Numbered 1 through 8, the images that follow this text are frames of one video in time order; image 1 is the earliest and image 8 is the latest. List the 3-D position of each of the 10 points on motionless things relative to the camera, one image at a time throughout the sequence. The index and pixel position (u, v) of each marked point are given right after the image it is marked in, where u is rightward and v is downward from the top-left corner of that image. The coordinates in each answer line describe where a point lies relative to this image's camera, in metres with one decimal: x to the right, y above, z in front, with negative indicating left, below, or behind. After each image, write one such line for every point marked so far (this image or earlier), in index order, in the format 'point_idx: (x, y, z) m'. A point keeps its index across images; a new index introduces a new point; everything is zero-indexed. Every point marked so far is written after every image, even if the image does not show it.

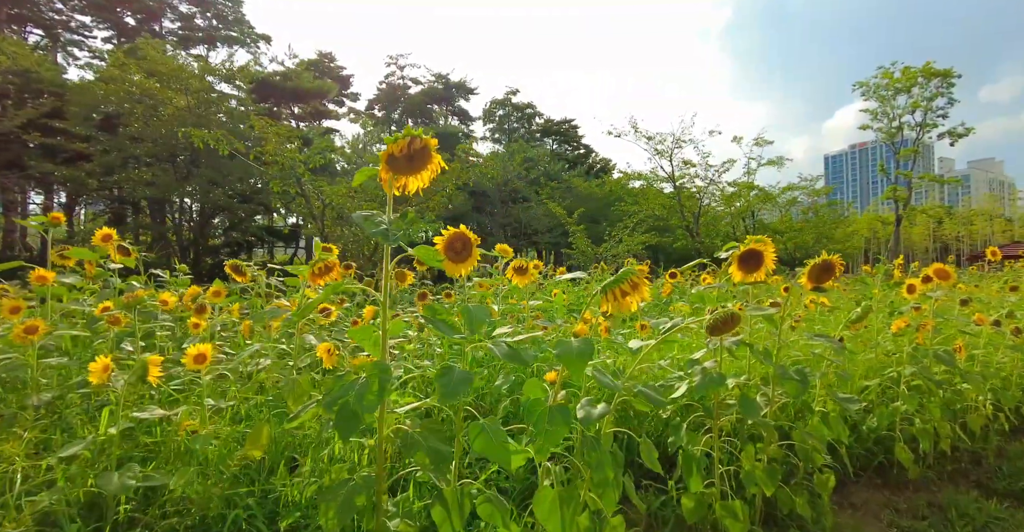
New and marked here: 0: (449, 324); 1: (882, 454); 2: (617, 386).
0: (-0.2, -0.2, +1.6) m
1: (+2.2, -1.1, +3.3) m
2: (+0.3, -0.4, +1.7) m
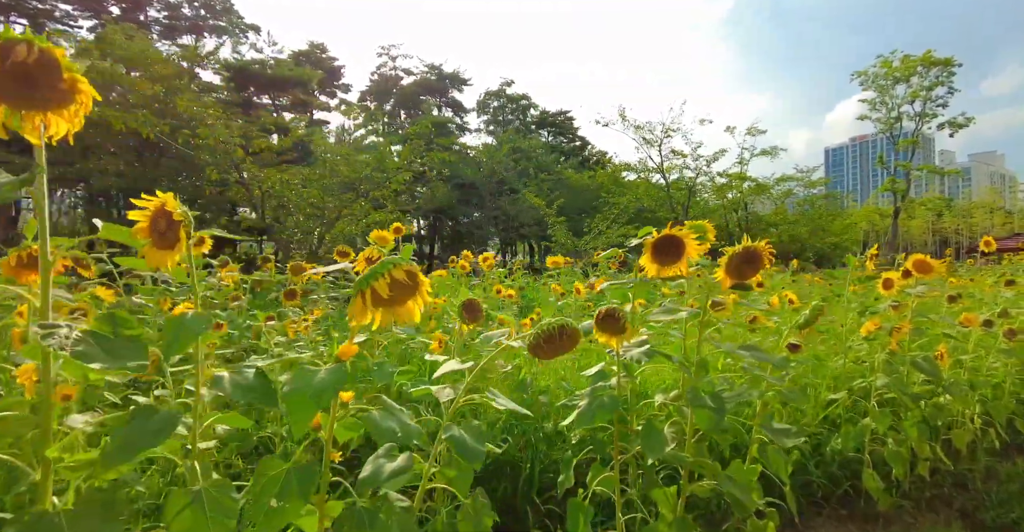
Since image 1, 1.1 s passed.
0: (-0.7, -0.1, +1.1) m
1: (+1.7, -1.1, +2.8) m
2: (-0.2, -0.3, +1.1) m
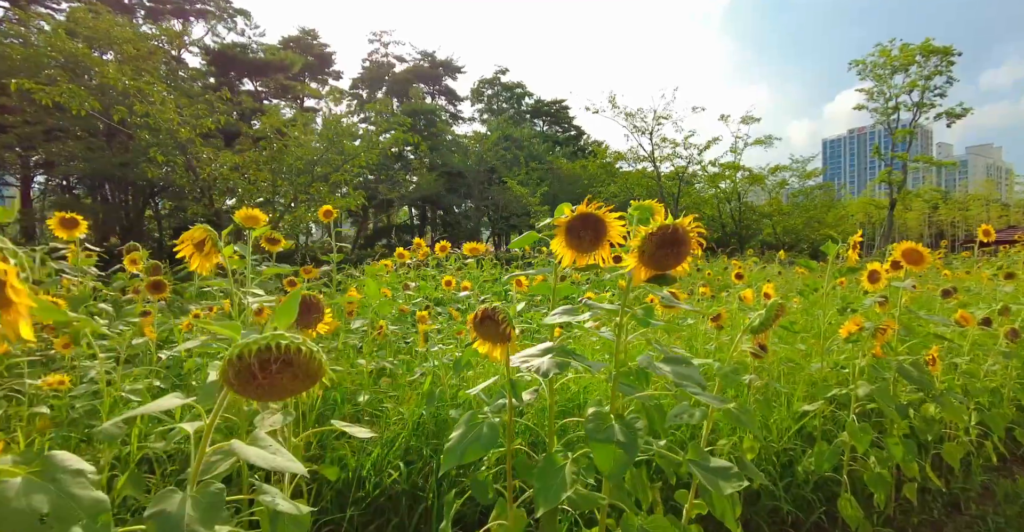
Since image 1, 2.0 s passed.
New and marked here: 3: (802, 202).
0: (-1.1, -0.1, +0.6) m
1: (+1.3, -1.0, +2.4) m
2: (-0.6, -0.3, +0.7) m
3: (+10.3, +2.3, +19.8) m
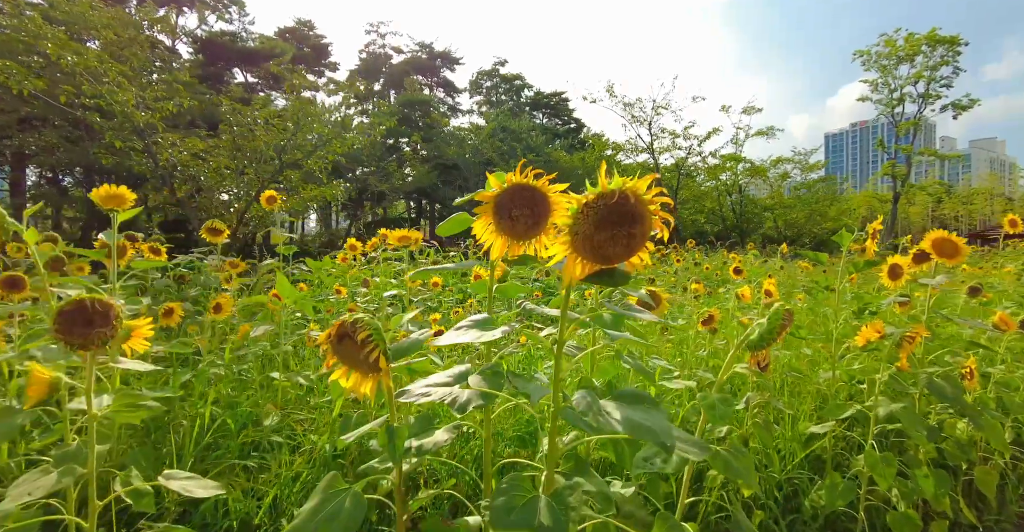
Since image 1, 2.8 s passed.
0: (-1.2, -0.1, +0.2) m
1: (+1.1, -1.0, +2.0) m
2: (-0.7, -0.3, +0.3) m
3: (+10.1, +2.5, +19.3) m
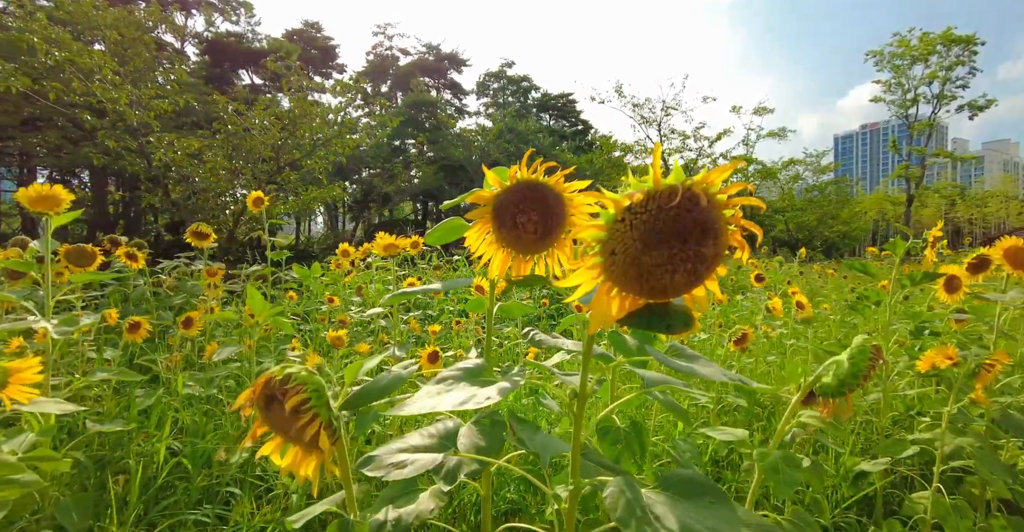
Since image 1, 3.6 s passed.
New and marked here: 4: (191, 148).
0: (-1.2, -0.1, 0.0) m
1: (+1.2, -1.0, +1.7) m
2: (-0.7, -0.3, 0.0) m
3: (+10.4, +2.4, +18.9) m
4: (-3.6, +1.3, +6.3) m
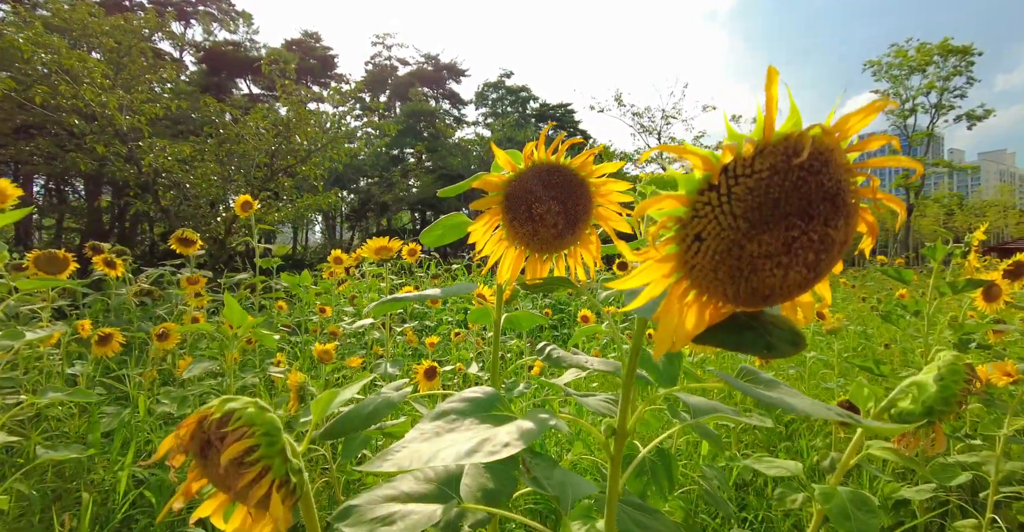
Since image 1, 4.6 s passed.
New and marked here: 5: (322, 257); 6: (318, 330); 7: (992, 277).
0: (-1.2, -0.1, -0.2) m
1: (+1.2, -1.1, +1.5) m
2: (-0.7, -0.3, -0.1) m
3: (+10.3, +2.1, +18.8) m
4: (-3.6, +1.2, +6.1) m
5: (-3.8, +0.2, +11.2) m
6: (-0.9, -0.3, +2.7) m
7: (+1.8, 0.0, +2.1) m
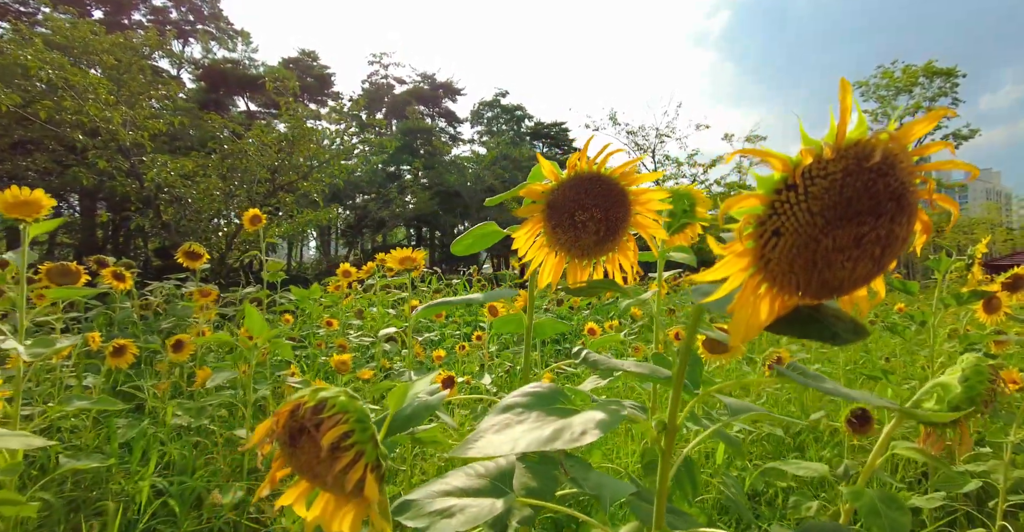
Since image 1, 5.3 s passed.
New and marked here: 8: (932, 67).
0: (-1.2, -0.1, -0.2) m
1: (+1.2, -1.1, +1.5) m
2: (-0.7, -0.3, -0.1) m
3: (+10.2, +1.5, +19.0) m
4: (-3.6, +1.1, +6.1) m
5: (-3.9, -0.1, +11.2) m
6: (-0.9, -0.4, +2.7) m
7: (+1.8, -0.1, +2.1) m
8: (+14.3, +6.8, +18.7) m
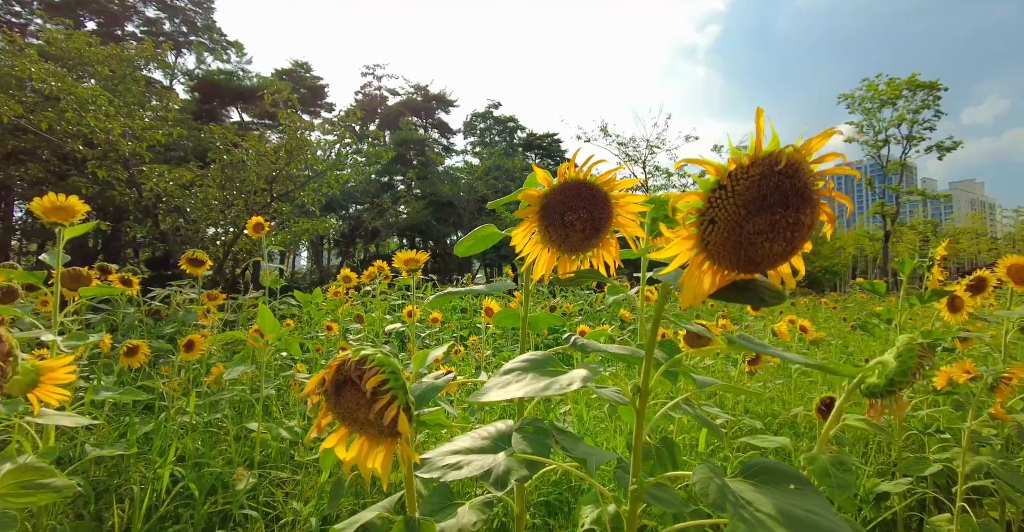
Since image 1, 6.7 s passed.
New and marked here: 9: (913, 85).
0: (-1.1, -0.1, -0.1) m
1: (+1.2, -1.1, +1.6) m
2: (-0.7, -0.3, 0.0) m
3: (+9.9, +1.2, +19.3) m
4: (-3.7, +1.0, +6.2) m
5: (-4.0, -0.3, +11.2) m
6: (-0.9, -0.4, +2.8) m
7: (+1.8, -0.1, +2.3) m
8: (+14.0, +6.5, +19.1) m
9: (+14.6, +6.6, +20.1) m
